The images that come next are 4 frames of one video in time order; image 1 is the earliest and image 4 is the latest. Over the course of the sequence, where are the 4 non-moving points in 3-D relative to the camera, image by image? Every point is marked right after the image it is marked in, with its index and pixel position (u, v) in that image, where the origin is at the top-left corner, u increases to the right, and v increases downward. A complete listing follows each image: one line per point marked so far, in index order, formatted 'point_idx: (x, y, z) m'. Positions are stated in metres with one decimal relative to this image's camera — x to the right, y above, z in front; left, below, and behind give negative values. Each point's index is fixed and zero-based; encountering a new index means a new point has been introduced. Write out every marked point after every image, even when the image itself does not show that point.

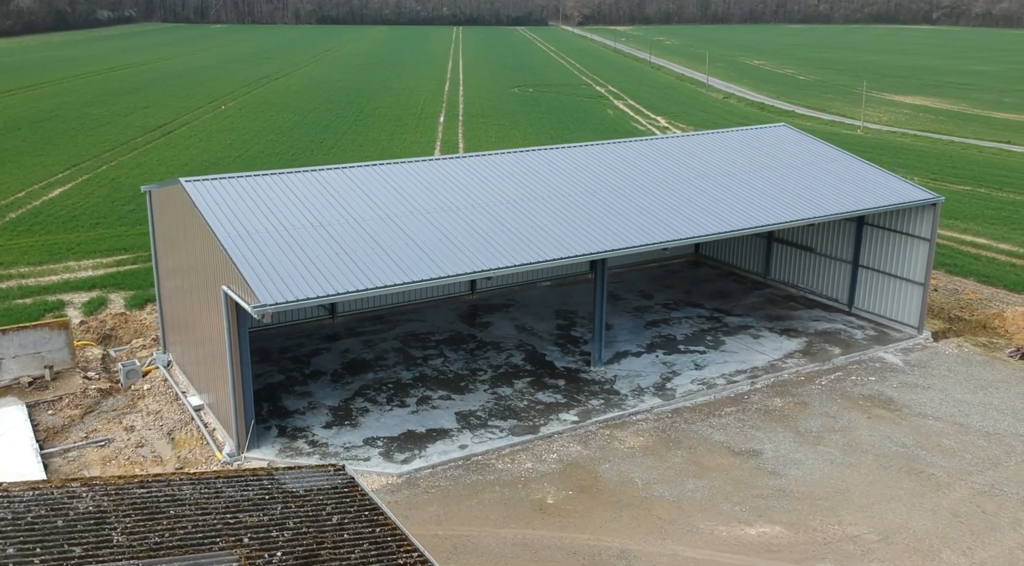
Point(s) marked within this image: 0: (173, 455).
0: (-5.6, -2.8, +15.7) m
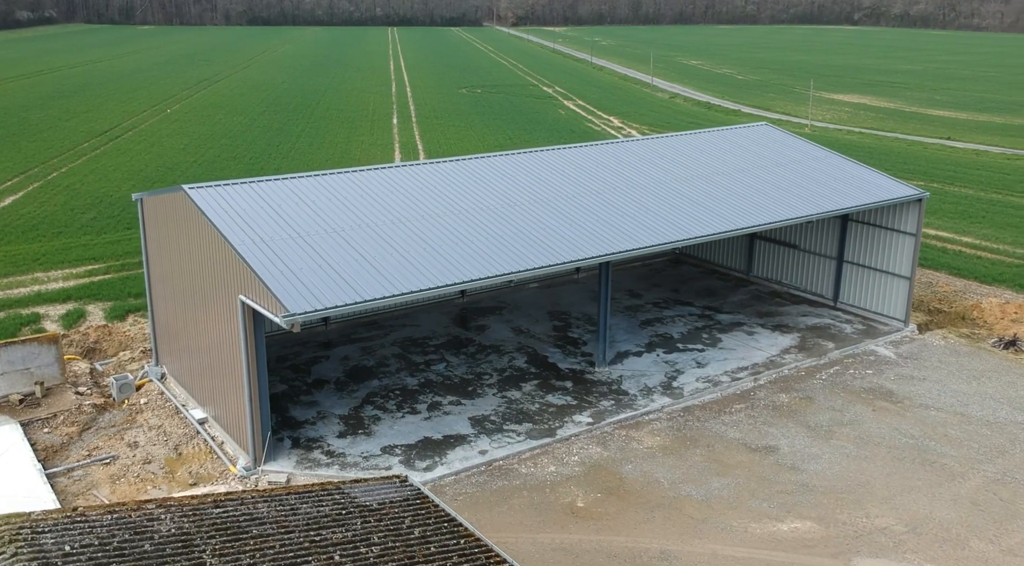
0: (-5.2, -3.0, +15.2) m
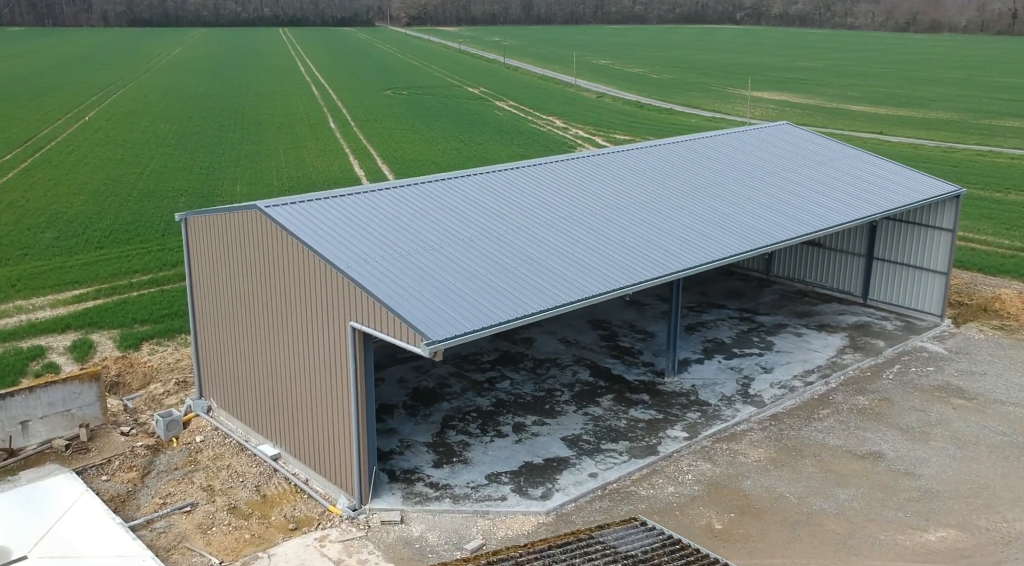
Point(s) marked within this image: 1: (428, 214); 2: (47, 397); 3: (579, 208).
0: (-3.4, -3.4, +13.9) m
1: (-1.3, +1.1, +15.8) m
2: (-7.4, -1.8, +15.2) m
3: (+1.2, +1.4, +17.2) m
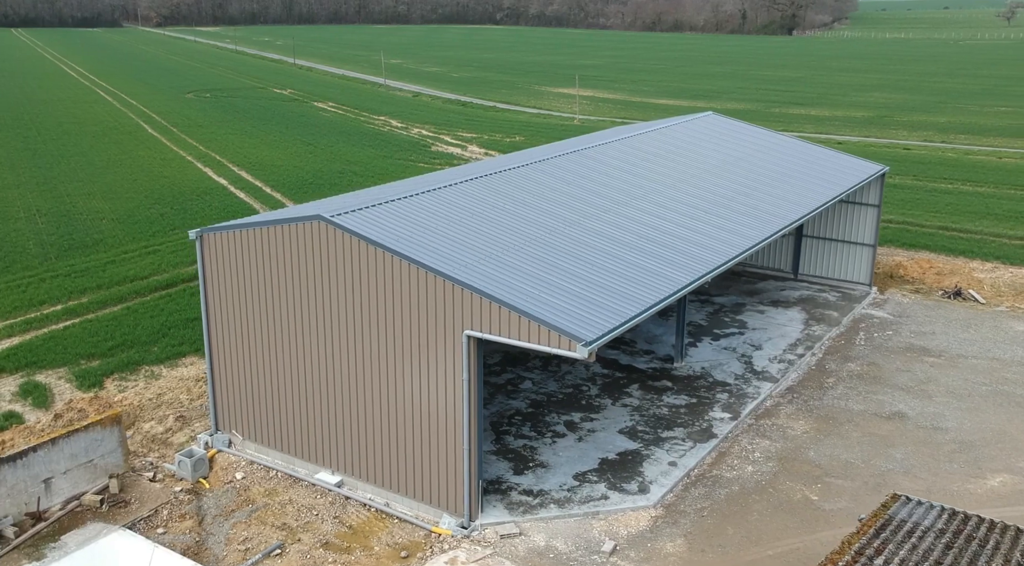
0: (-1.8, -3.5, +12.8) m
1: (-0.6, +1.1, +15.2) m
2: (-6.1, -2.3, +13.2) m
3: (+1.6, +1.5, +17.1) m
